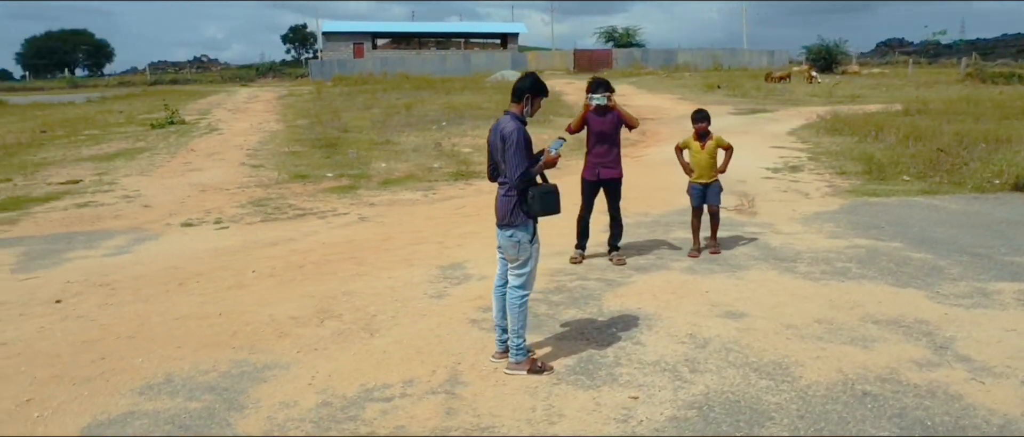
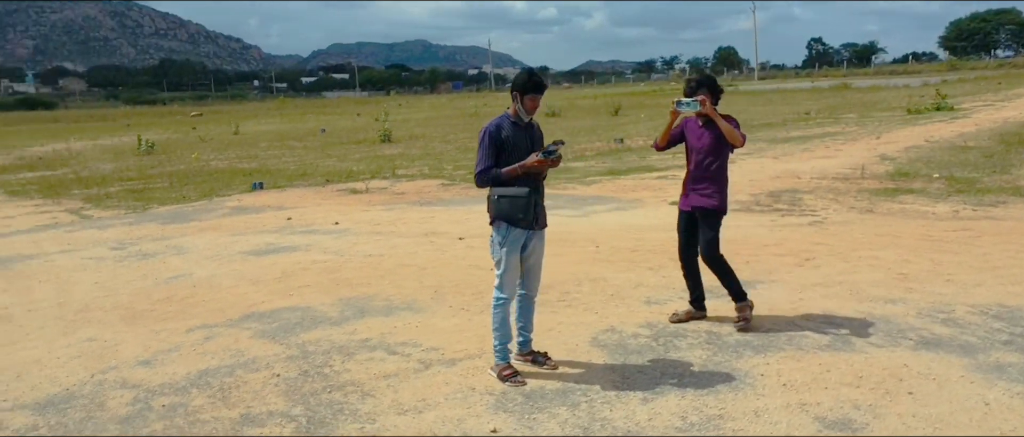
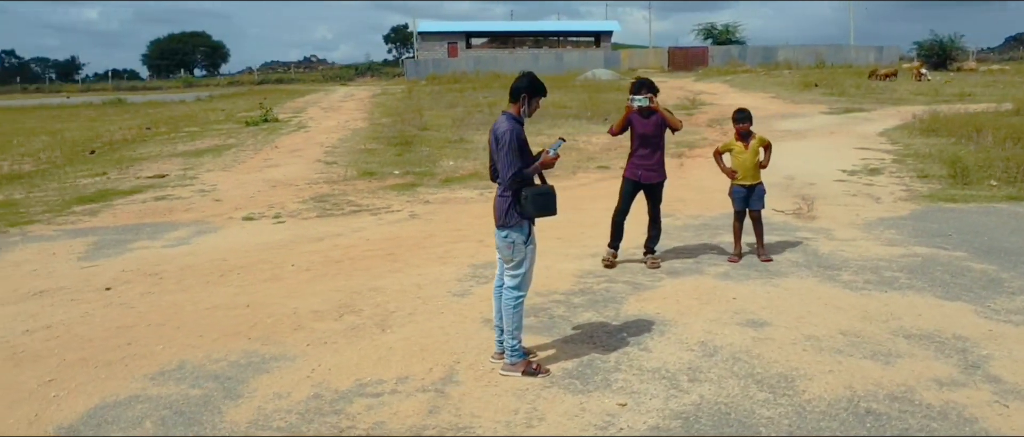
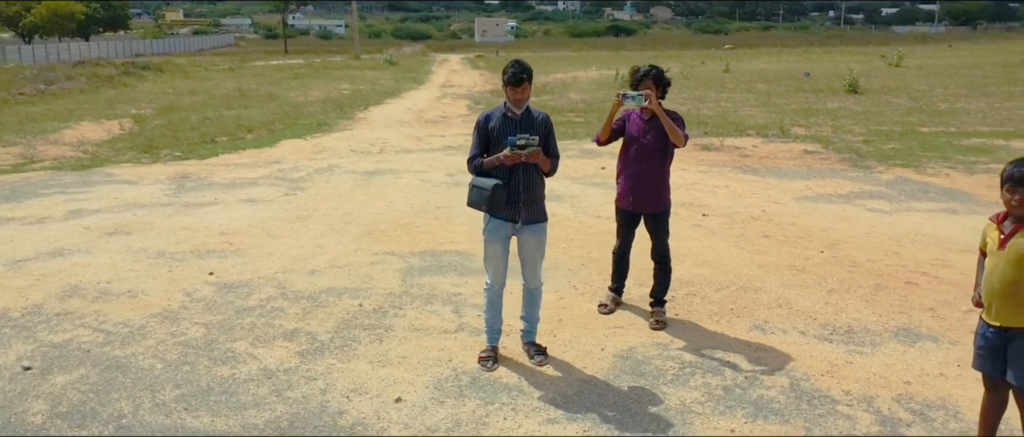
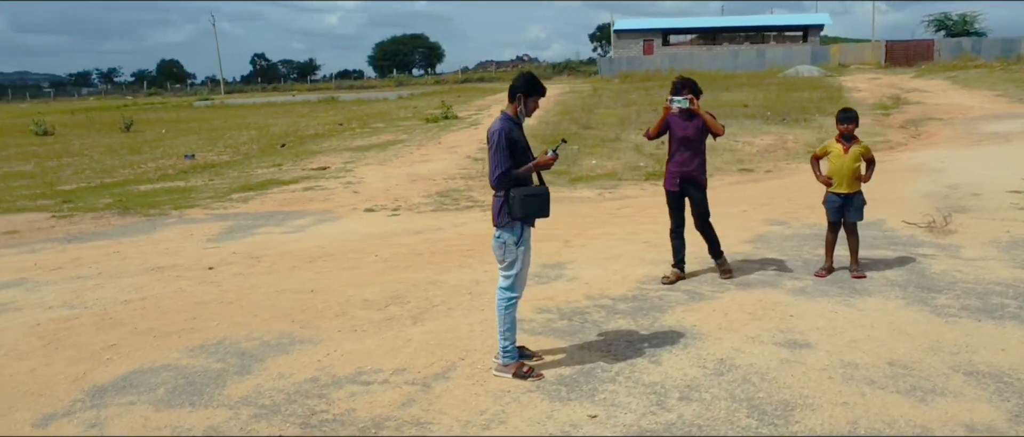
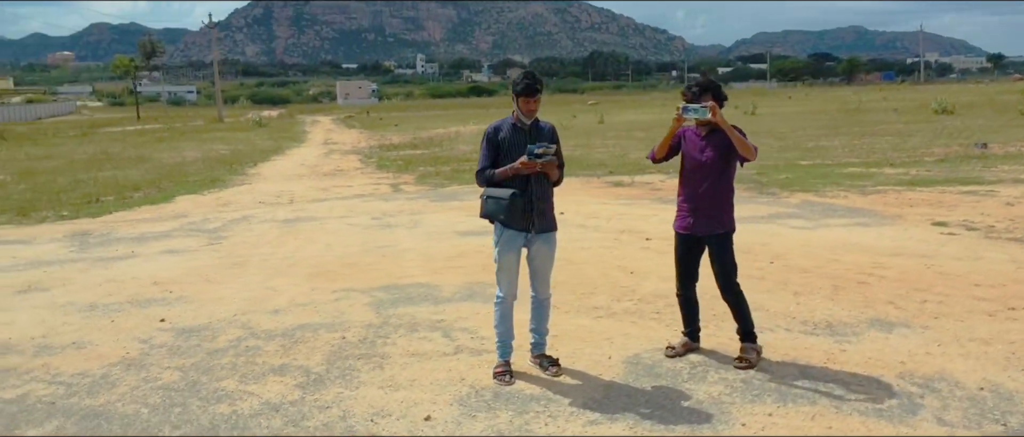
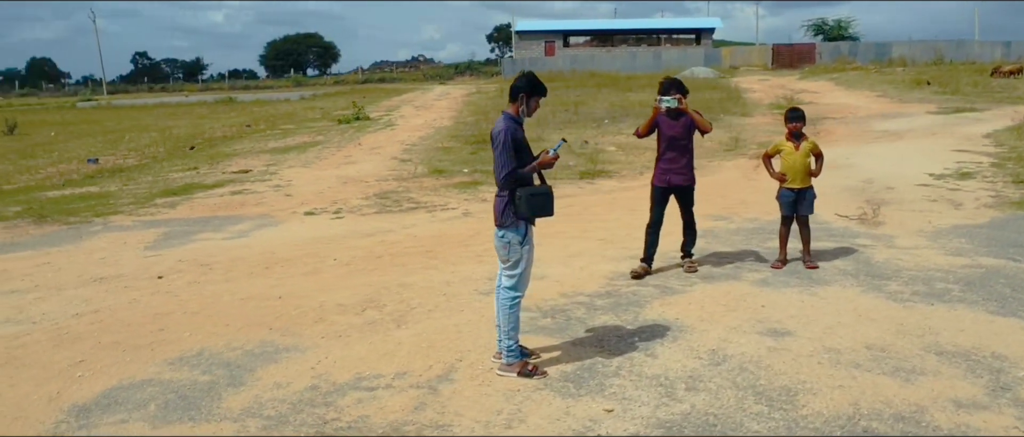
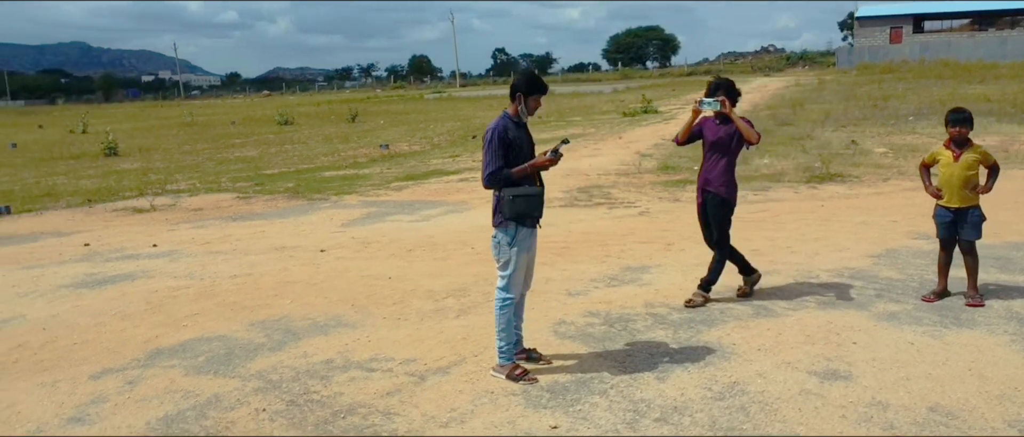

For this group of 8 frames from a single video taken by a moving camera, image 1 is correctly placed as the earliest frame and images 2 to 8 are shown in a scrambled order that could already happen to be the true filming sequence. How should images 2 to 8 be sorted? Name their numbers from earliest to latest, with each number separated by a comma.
3, 7, 5, 8, 2, 6, 4
